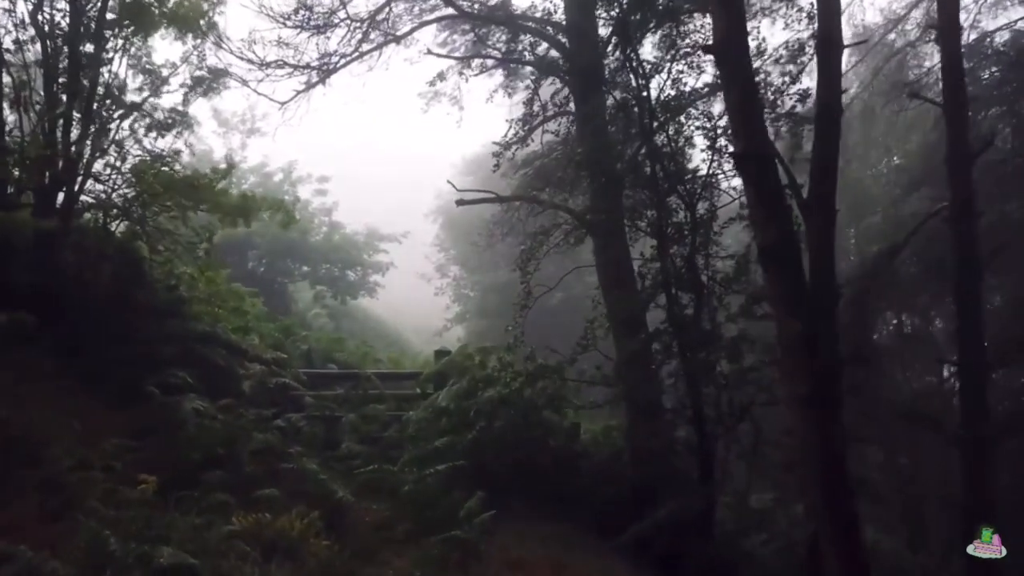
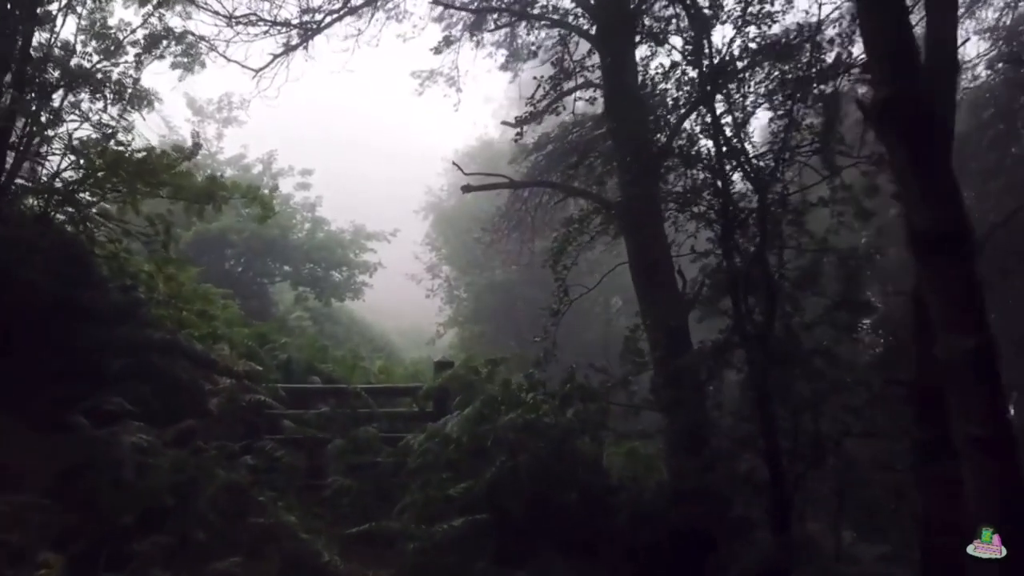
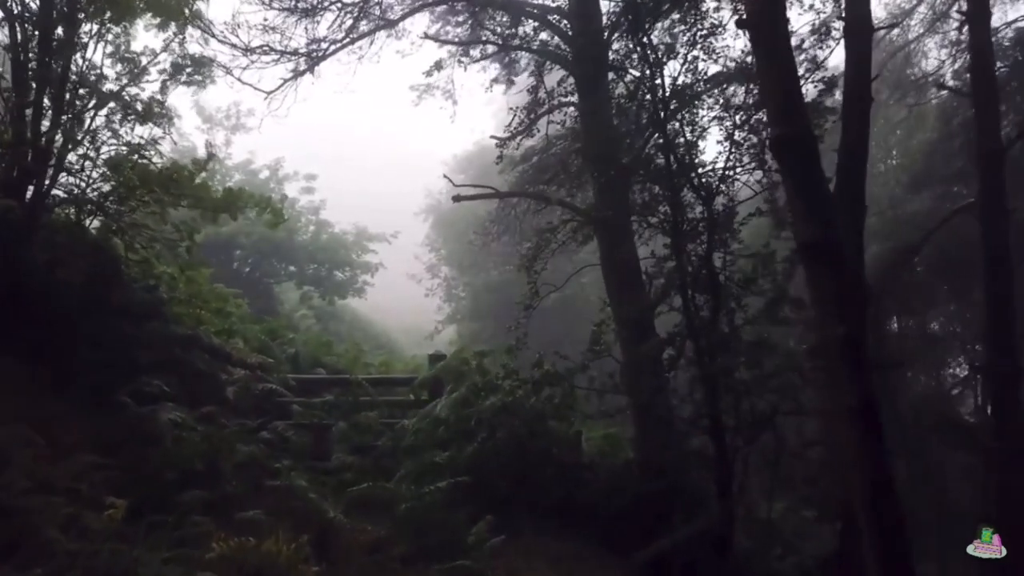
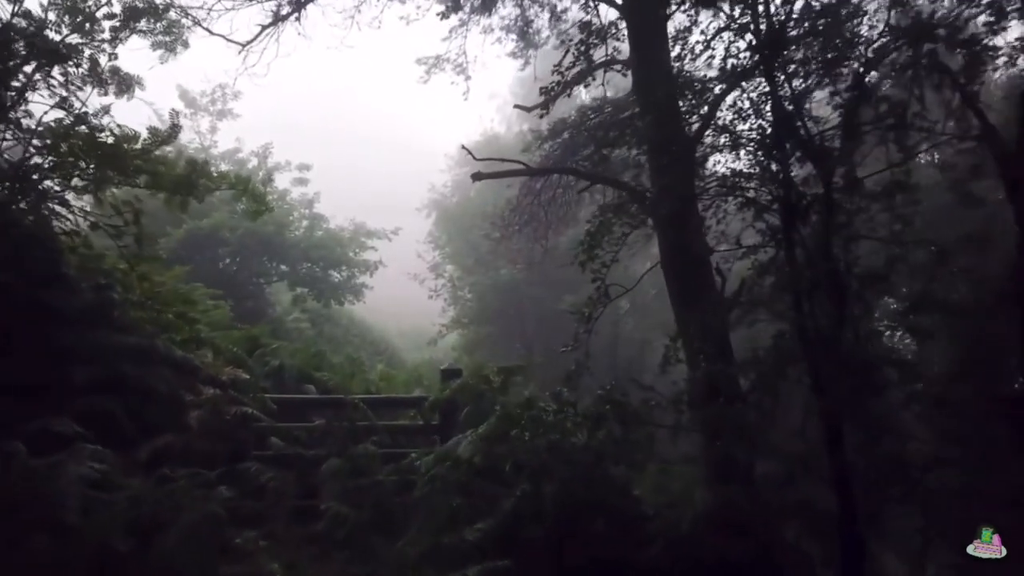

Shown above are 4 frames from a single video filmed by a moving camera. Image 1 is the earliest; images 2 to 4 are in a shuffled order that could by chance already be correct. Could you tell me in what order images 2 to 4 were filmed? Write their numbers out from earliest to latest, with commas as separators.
3, 2, 4
